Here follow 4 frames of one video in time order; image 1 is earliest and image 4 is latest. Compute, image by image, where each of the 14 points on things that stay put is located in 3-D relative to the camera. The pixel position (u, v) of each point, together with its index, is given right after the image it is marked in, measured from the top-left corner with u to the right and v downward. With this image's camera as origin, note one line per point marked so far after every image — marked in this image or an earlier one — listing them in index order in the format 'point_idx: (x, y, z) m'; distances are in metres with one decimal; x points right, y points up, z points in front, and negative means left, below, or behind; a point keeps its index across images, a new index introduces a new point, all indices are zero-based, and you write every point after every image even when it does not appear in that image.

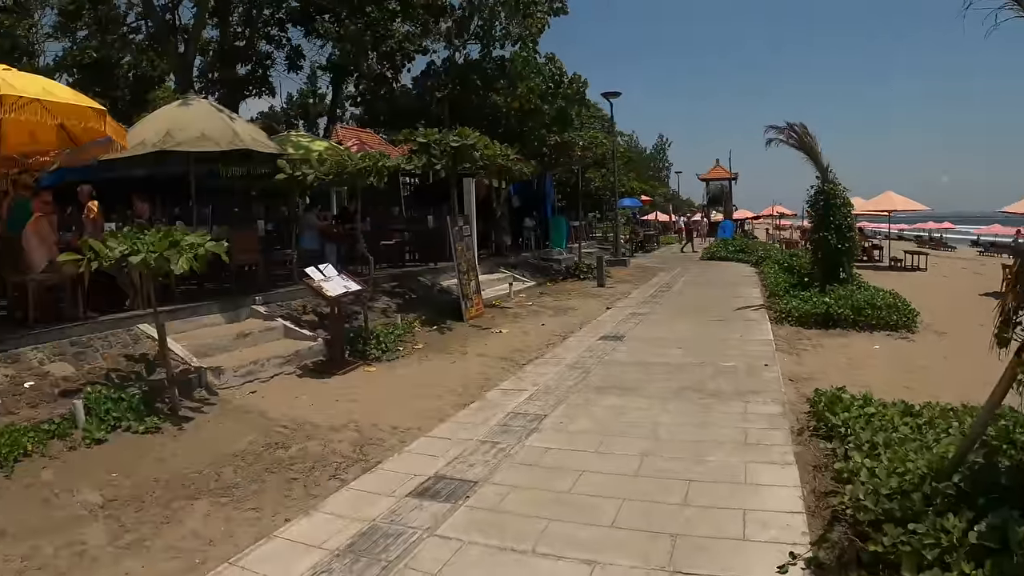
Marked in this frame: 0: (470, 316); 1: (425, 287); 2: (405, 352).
0: (-0.3, -0.2, +9.8) m
1: (-0.7, 0.0, +10.6) m
2: (-0.7, -0.4, +8.1) m
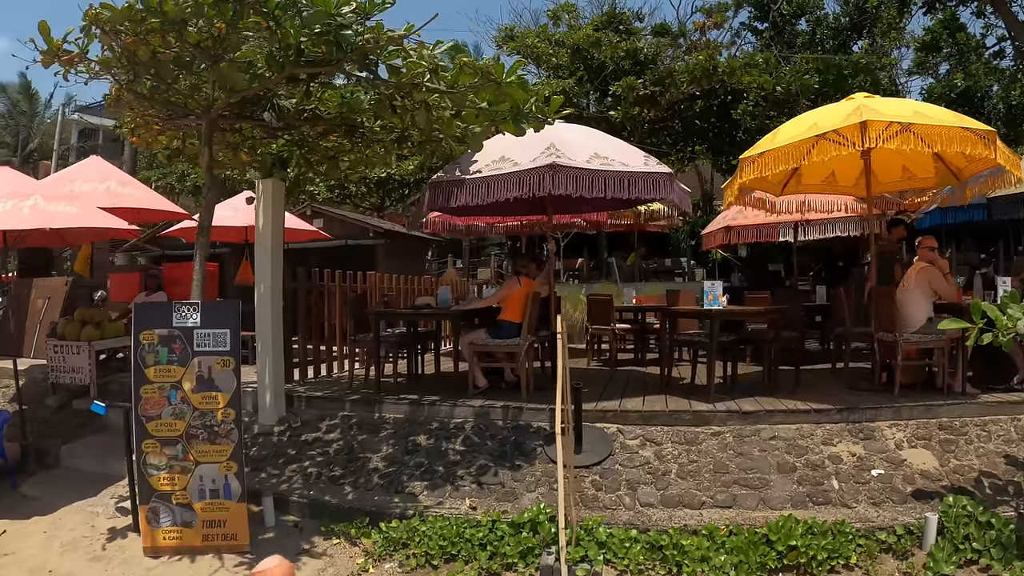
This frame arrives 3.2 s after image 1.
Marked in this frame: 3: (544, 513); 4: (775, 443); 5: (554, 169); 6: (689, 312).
0: (+5.3, -1.0, +6.7) m
1: (+5.5, -0.7, +7.6) m
2: (+4.0, -1.0, +5.6) m
3: (+0.1, -0.9, +4.8) m
4: (+1.1, -0.7, +5.3) m
5: (+0.2, +0.6, +5.8) m
6: (+1.0, -0.1, +6.8) m
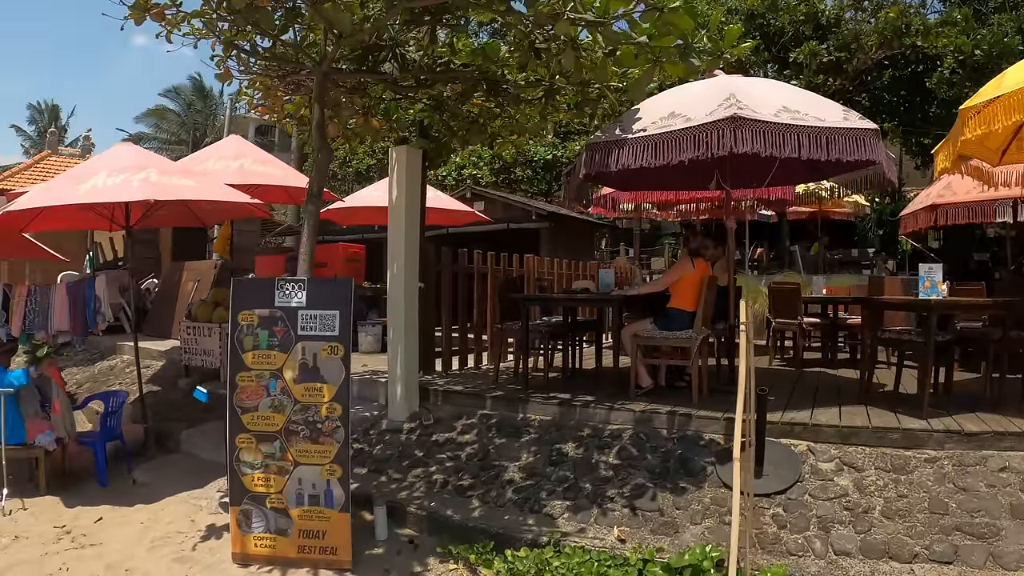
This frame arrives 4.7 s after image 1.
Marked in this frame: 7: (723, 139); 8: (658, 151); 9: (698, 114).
0: (+6.0, -1.0, +4.9) m
1: (+6.4, -0.8, +5.7) m
2: (+4.5, -1.0, +4.0) m
3: (+0.6, -0.8, +3.7) m
4: (+1.7, -0.6, +4.2) m
5: (+0.8, +0.6, +4.7) m
6: (+1.7, -0.1, +5.6) m
7: (+0.8, +0.6, +4.8) m
8: (+0.6, +0.6, +5.0) m
9: (+0.7, +0.7, +5.0) m
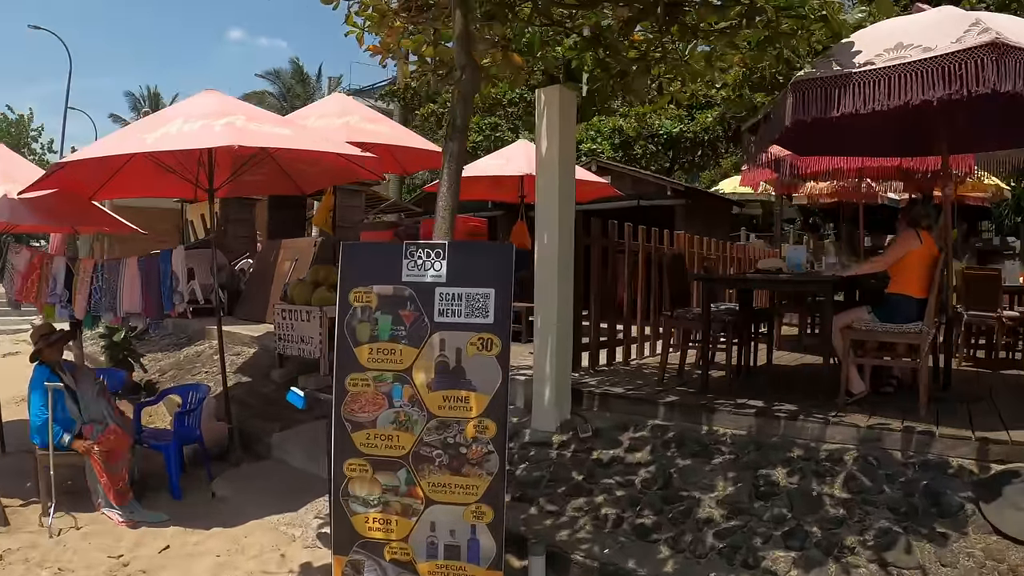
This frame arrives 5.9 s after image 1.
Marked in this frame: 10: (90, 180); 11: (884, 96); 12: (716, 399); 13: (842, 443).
0: (+6.5, -1.0, +3.3) m
1: (+6.9, -0.8, +4.1) m
2: (+5.0, -1.0, +2.6) m
3: (+1.0, -0.8, +2.6) m
4: (+2.2, -0.6, +2.9) m
5: (+1.4, +0.7, +3.6) m
6: (+2.3, 0.0, +4.4) m
7: (+1.3, +0.6, +3.6) m
8: (+1.1, +0.6, +3.8) m
9: (+1.3, +0.8, +3.8) m
10: (-1.7, +0.4, +5.1) m
11: (+1.1, +0.6, +3.8) m
12: (+0.7, -0.4, +4.1) m
13: (+1.0, -0.5, +3.9) m
